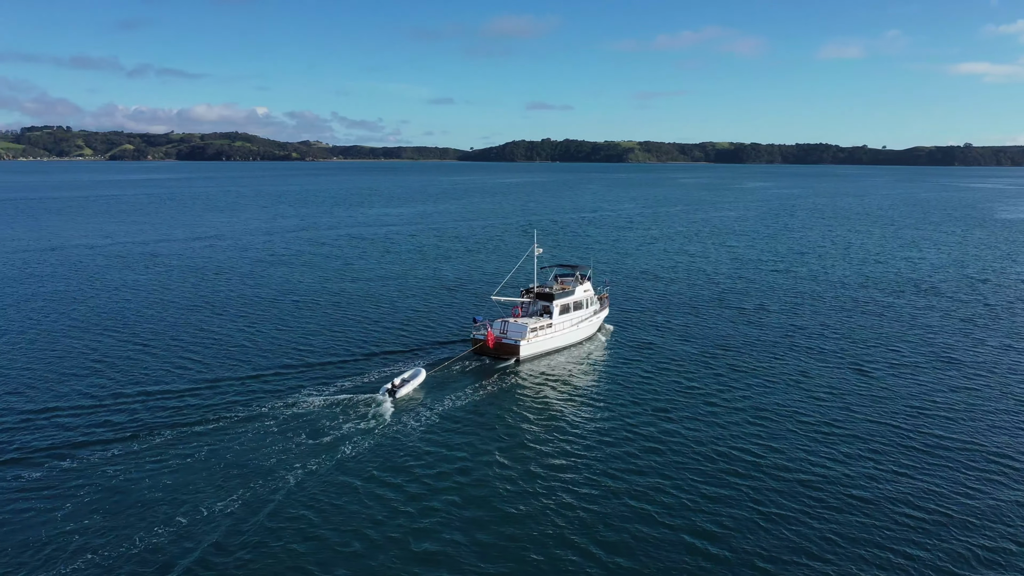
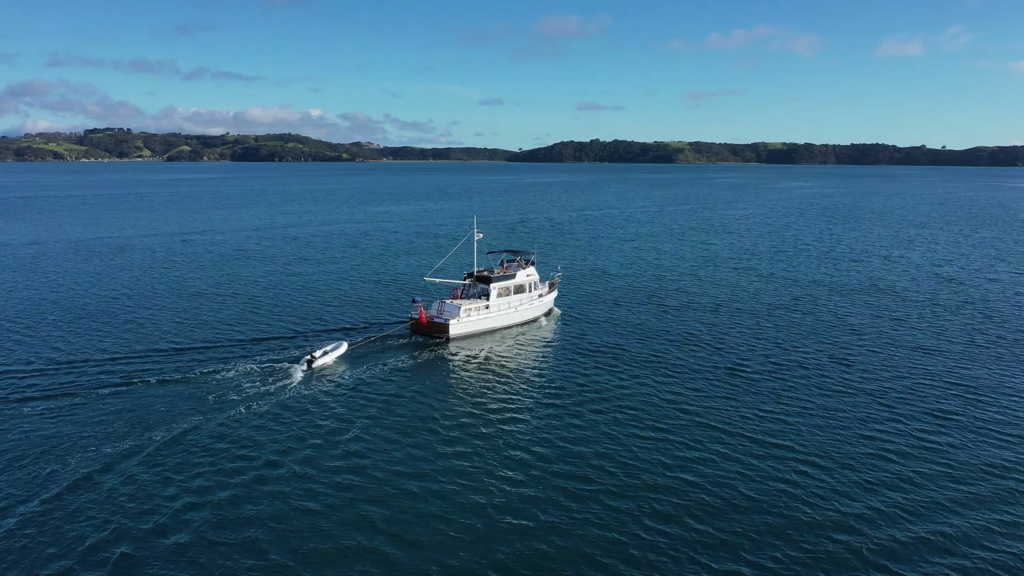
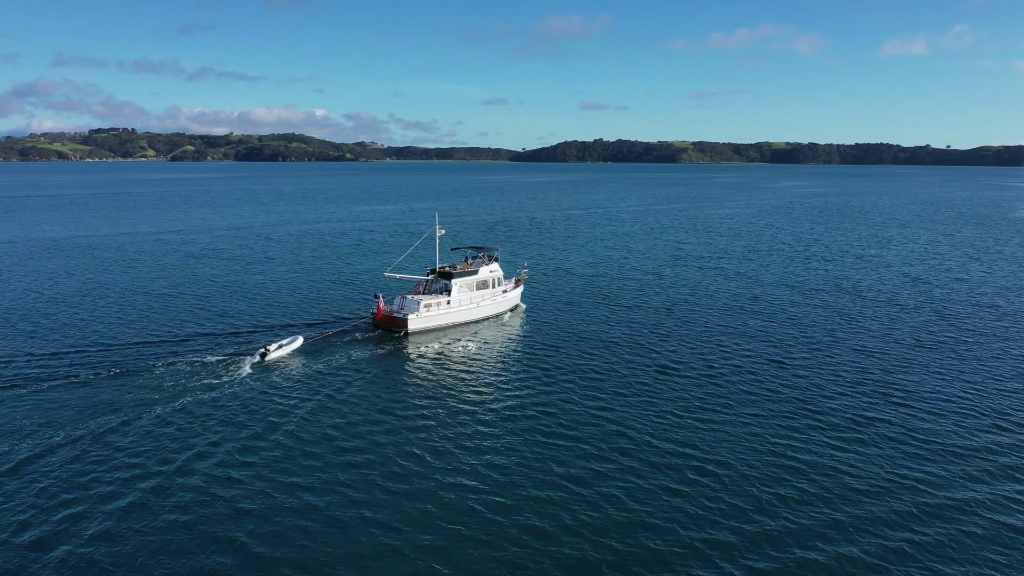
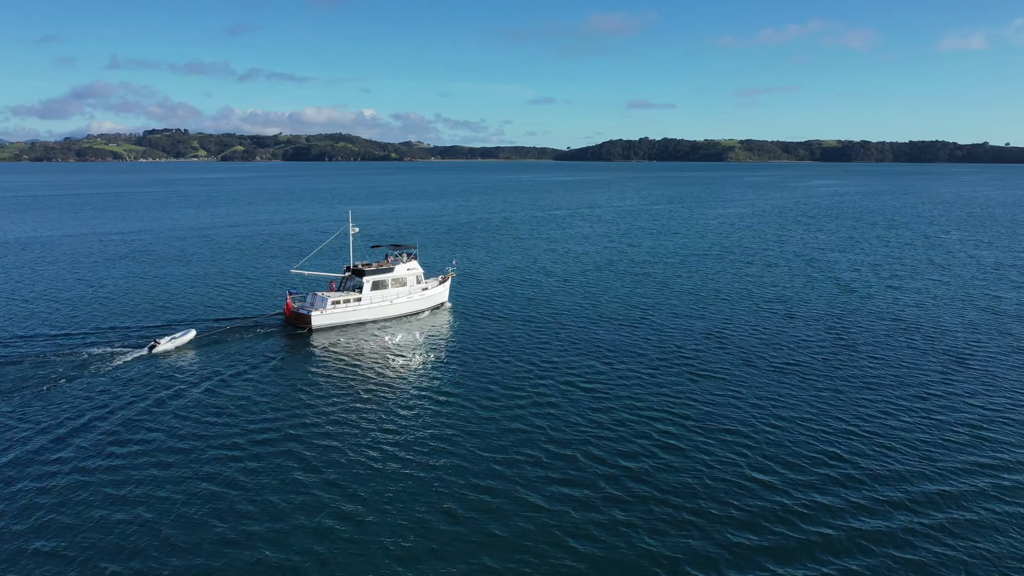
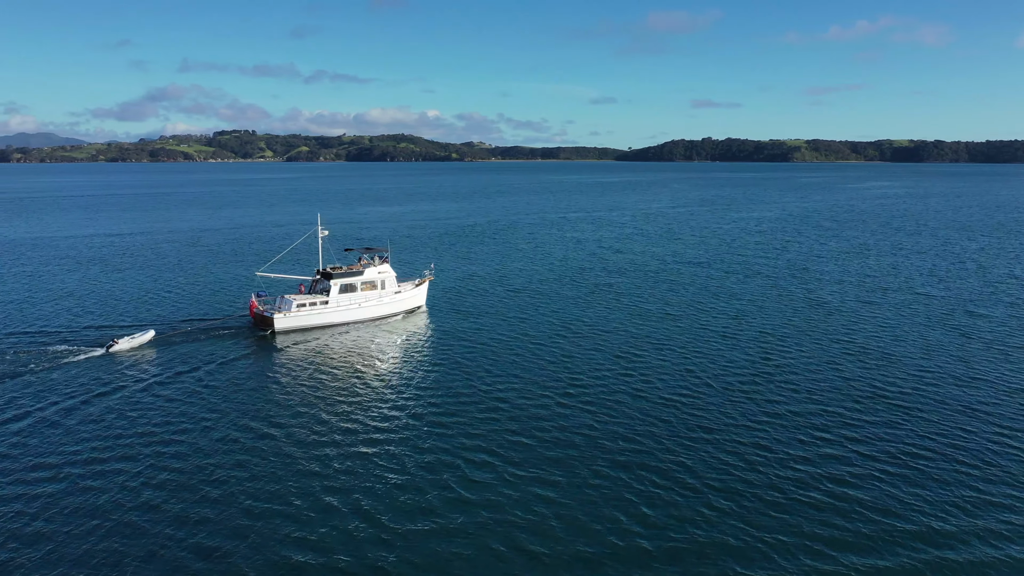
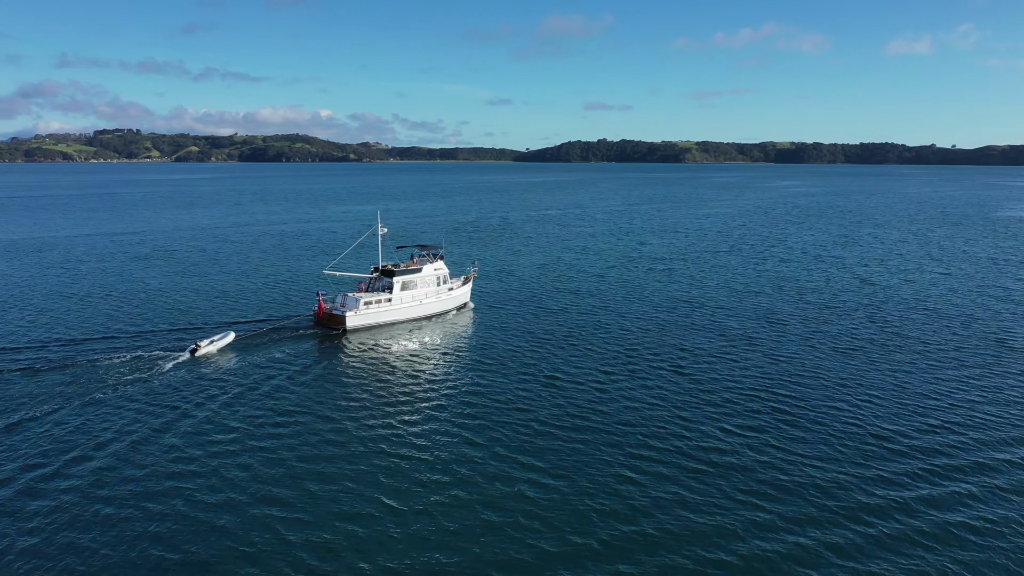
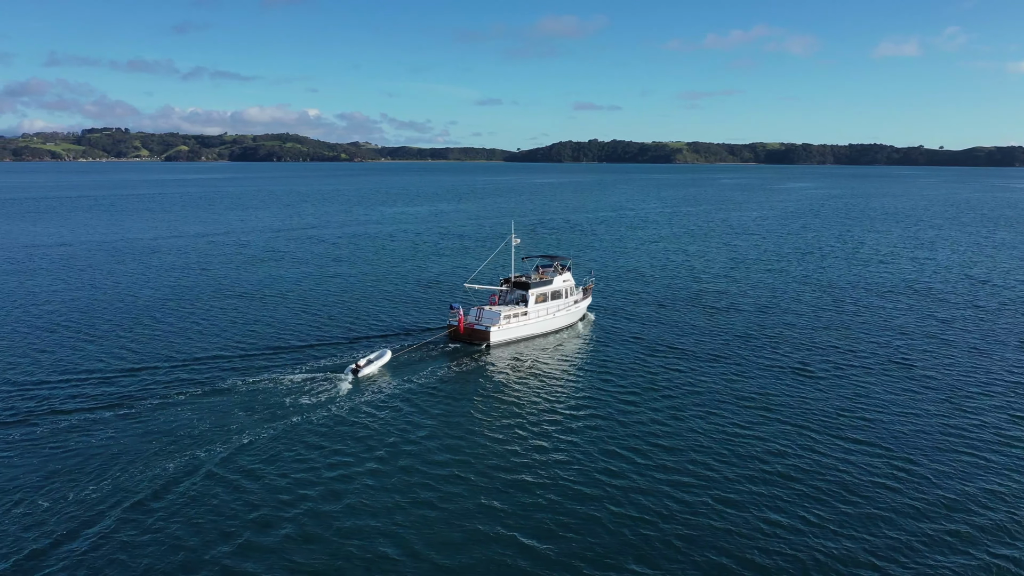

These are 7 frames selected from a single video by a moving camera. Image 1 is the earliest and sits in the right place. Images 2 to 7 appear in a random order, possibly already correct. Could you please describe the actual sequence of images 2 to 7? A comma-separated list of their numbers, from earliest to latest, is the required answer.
7, 2, 3, 6, 4, 5
